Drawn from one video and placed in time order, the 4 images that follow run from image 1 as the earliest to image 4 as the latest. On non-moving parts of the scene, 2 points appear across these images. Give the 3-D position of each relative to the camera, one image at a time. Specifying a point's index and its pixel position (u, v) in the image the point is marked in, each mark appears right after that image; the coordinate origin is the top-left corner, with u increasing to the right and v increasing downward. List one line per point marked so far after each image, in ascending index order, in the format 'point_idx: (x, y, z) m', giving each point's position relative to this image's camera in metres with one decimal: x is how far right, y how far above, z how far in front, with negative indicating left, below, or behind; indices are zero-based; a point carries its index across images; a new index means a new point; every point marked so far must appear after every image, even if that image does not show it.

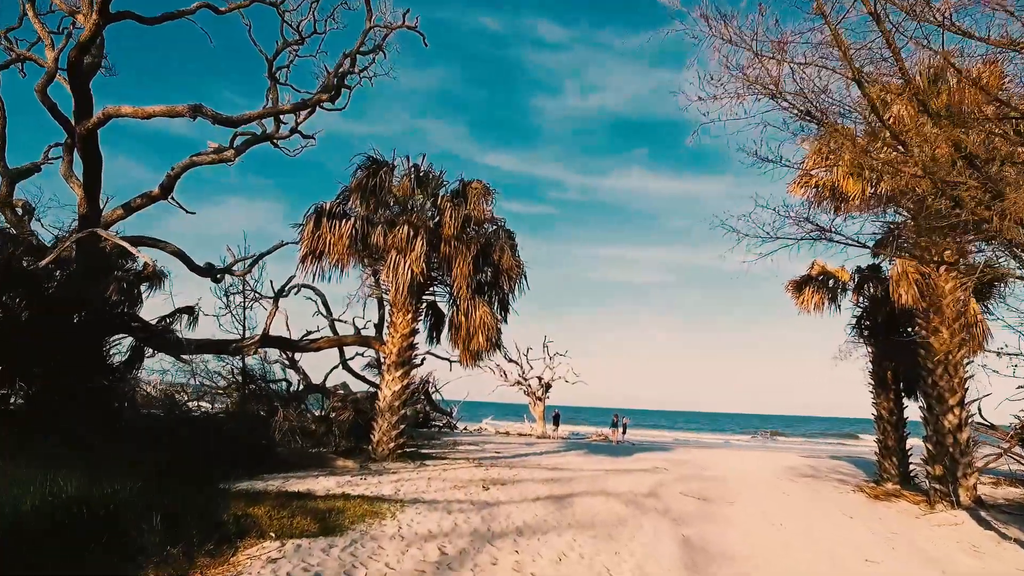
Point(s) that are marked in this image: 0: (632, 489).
0: (+2.0, -3.4, +10.7) m
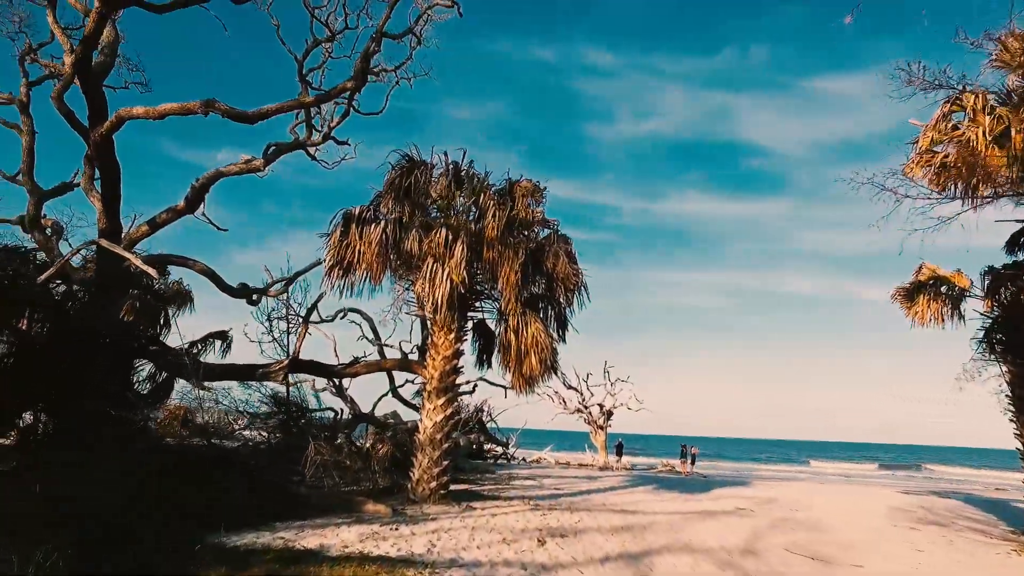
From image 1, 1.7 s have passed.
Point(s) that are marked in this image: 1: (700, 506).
0: (+2.9, -3.5, +8.6) m
1: (+3.8, -4.3, +12.6) m
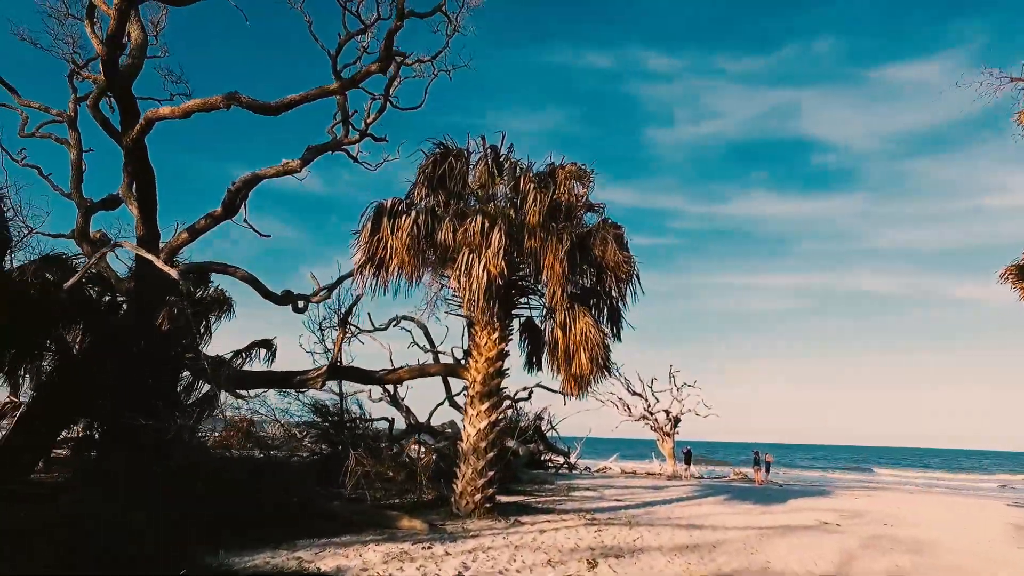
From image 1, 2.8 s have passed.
0: (+3.5, -3.3, +7.4) m
1: (+4.8, -4.1, +11.3) m
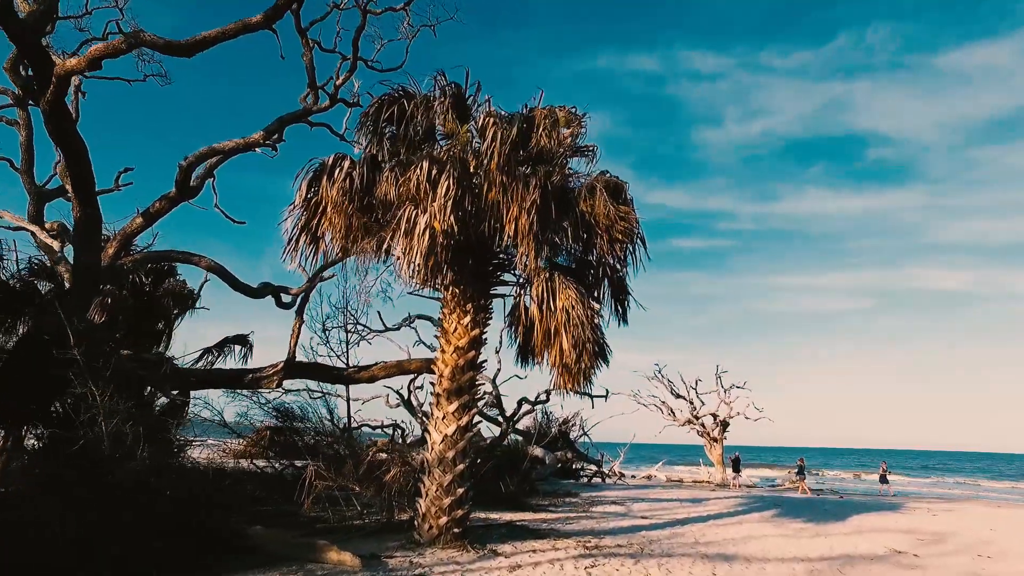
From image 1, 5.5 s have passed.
0: (+3.0, -2.8, +5.2) m
1: (+4.6, -3.7, +9.0) m
